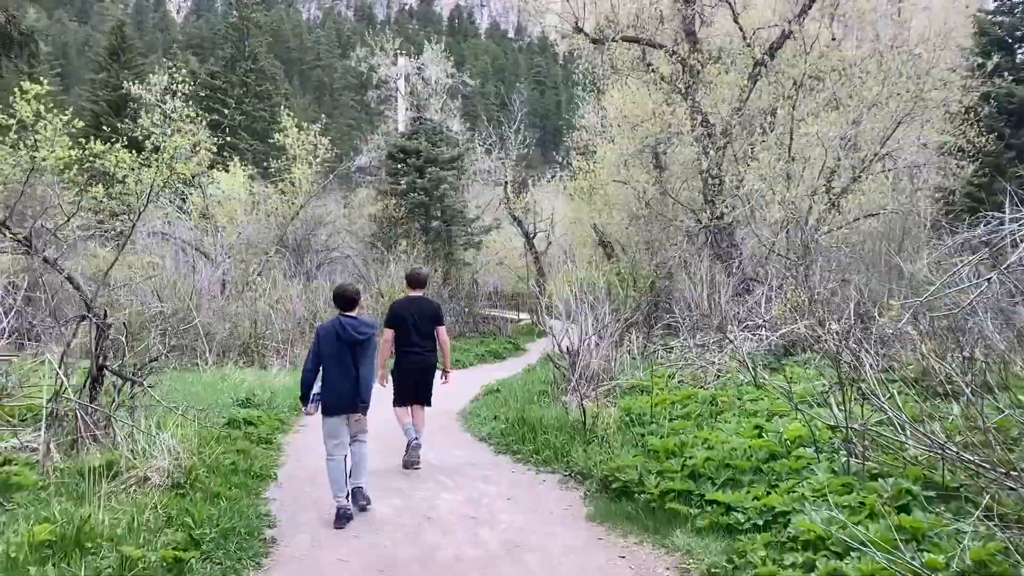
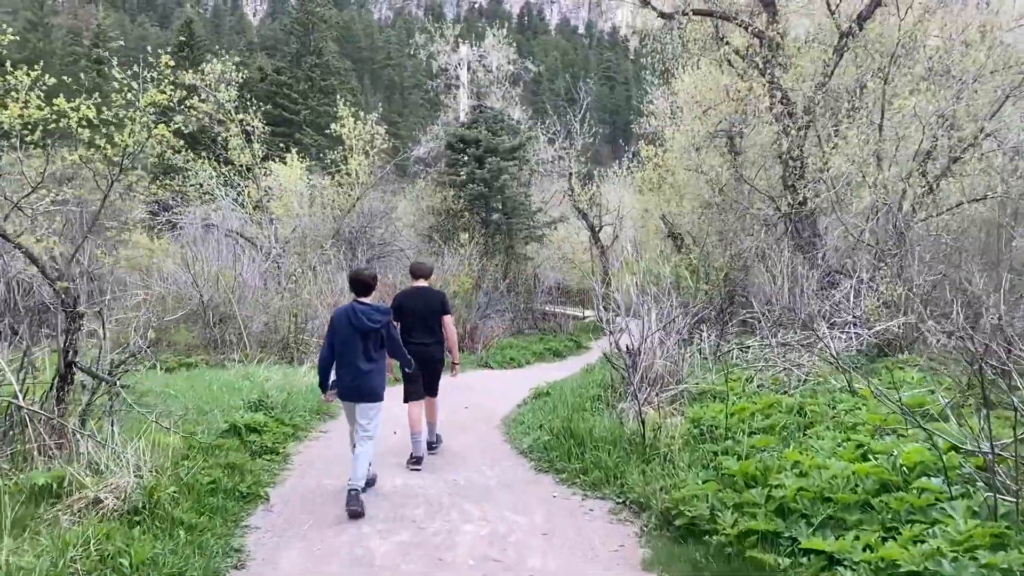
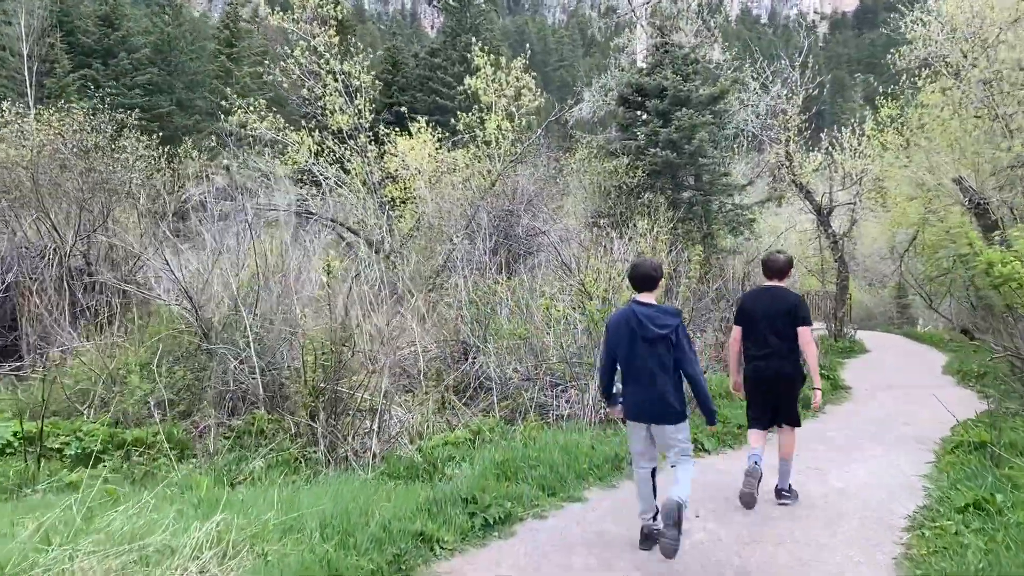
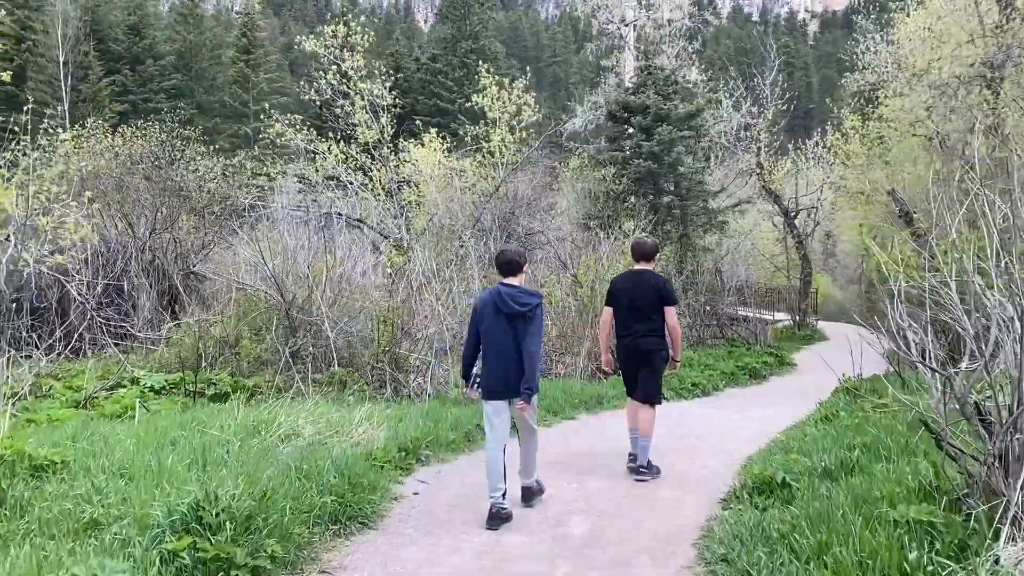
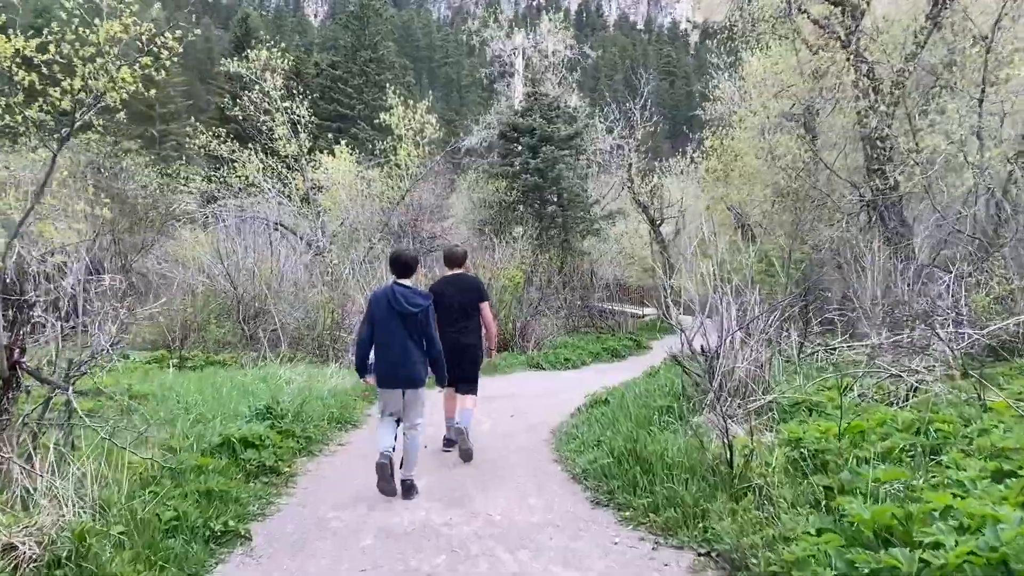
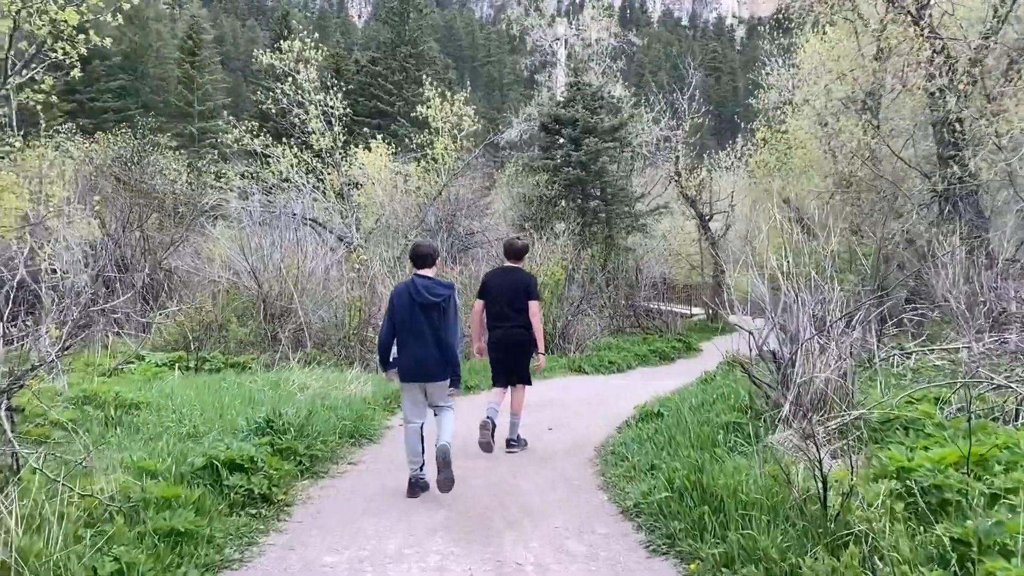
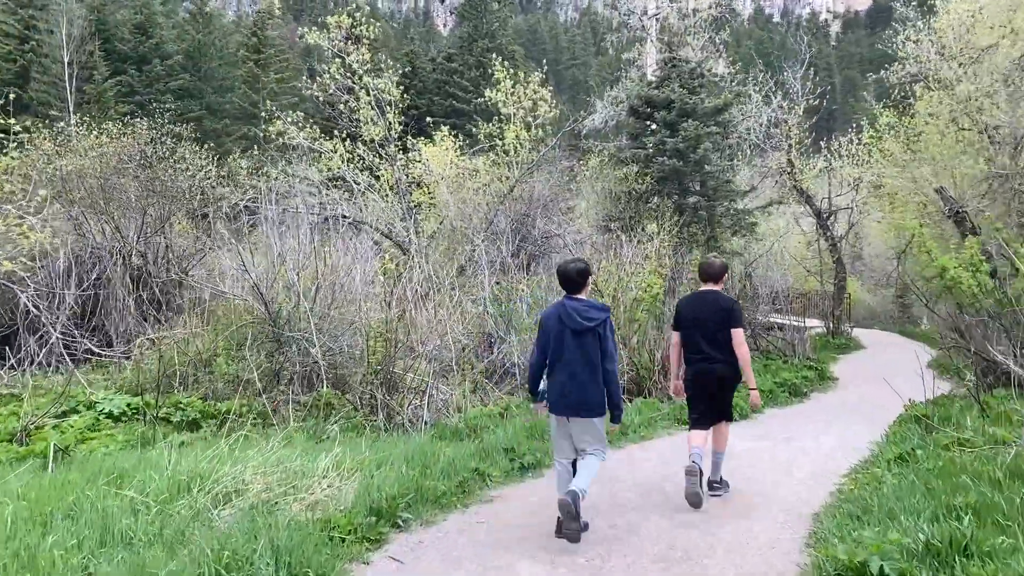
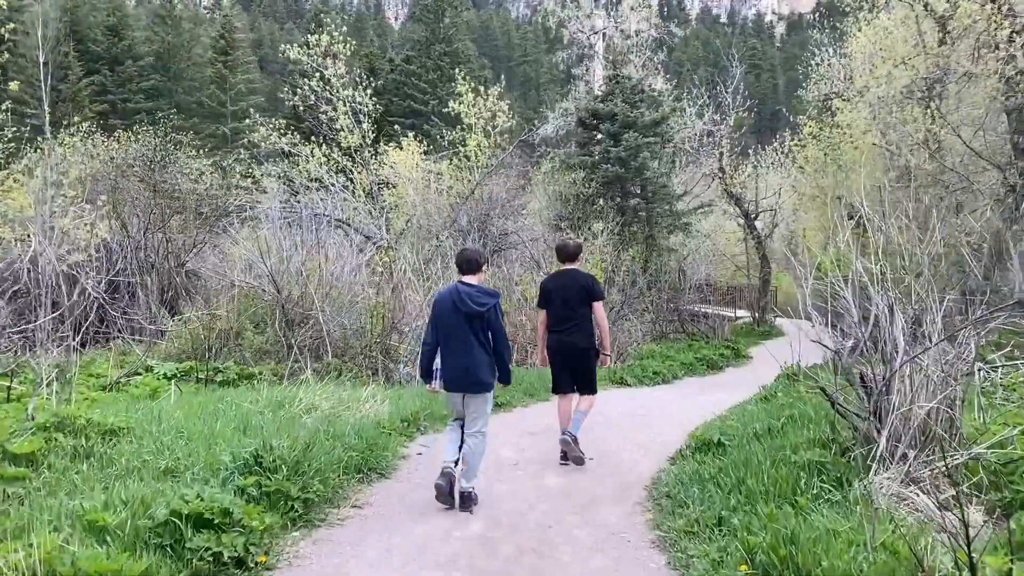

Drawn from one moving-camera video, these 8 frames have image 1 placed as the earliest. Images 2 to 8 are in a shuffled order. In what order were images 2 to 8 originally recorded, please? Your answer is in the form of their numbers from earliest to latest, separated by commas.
2, 5, 6, 8, 4, 7, 3
